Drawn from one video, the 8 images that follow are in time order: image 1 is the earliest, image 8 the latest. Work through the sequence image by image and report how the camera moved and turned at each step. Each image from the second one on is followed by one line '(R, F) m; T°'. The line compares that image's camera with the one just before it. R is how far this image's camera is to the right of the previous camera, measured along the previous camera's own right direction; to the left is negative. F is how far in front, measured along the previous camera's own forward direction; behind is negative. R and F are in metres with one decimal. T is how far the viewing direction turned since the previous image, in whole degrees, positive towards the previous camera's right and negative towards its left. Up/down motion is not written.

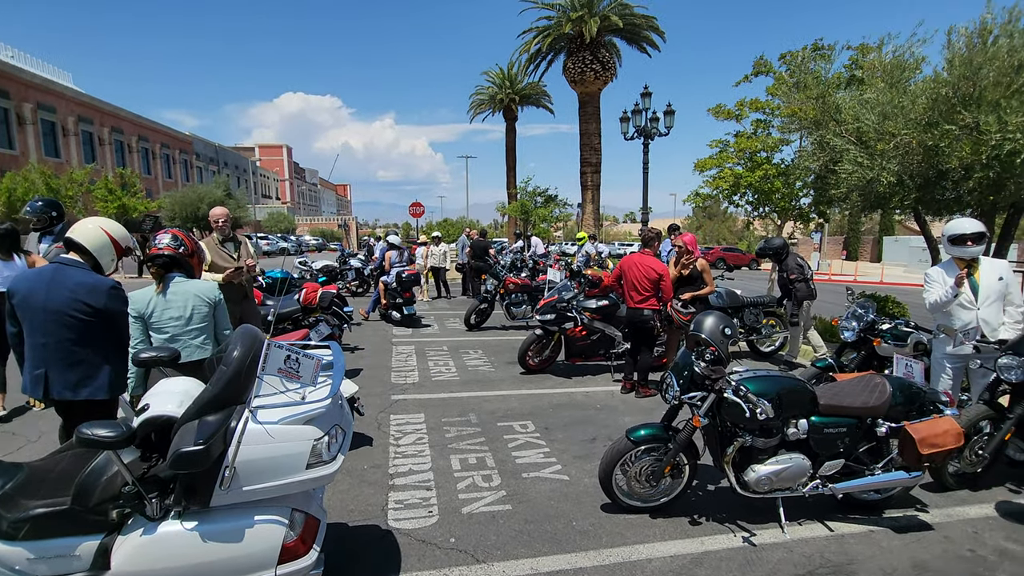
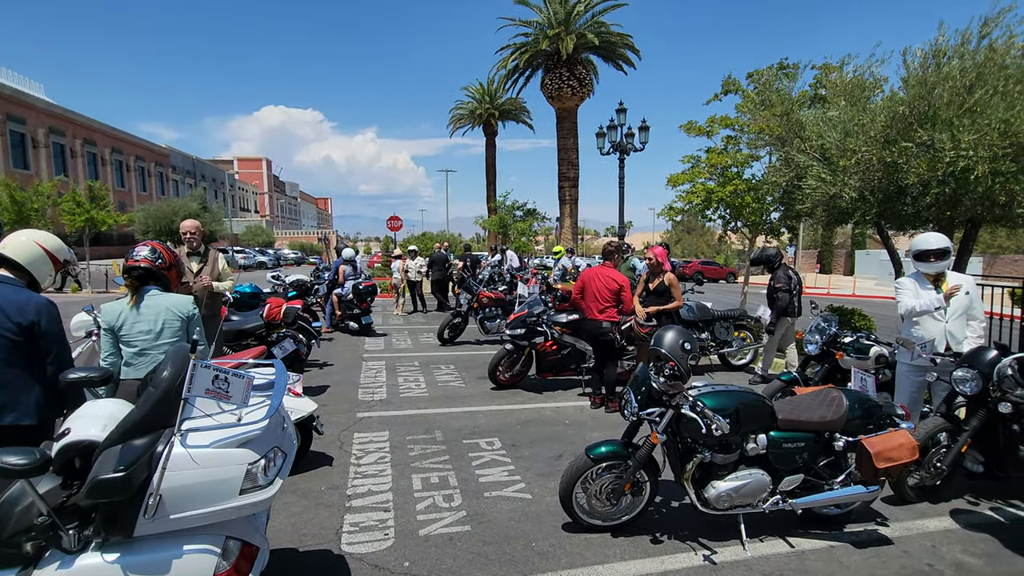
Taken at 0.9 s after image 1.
(+0.2, +0.1) m; +2°
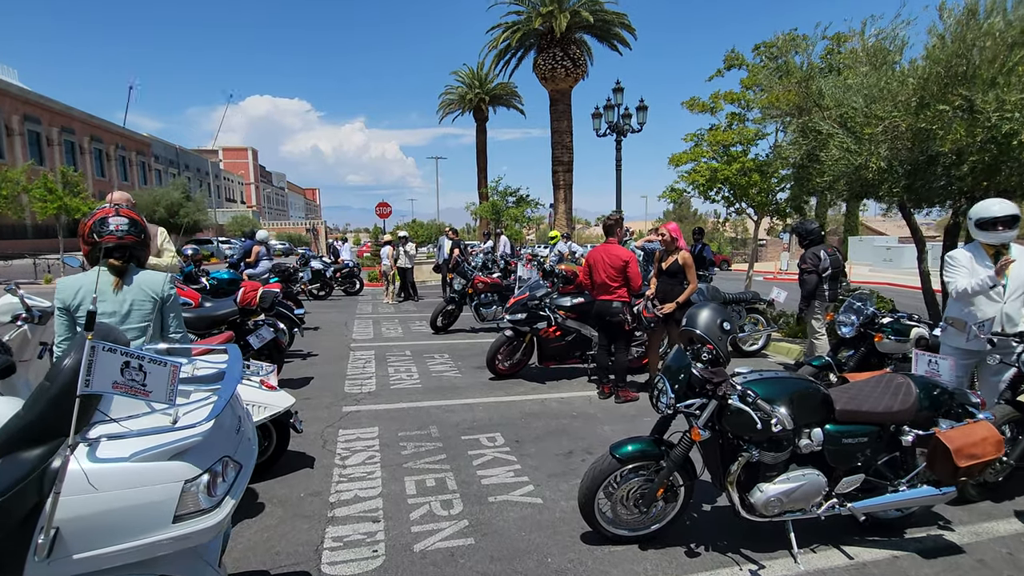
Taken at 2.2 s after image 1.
(-0.1, +0.6) m; +1°
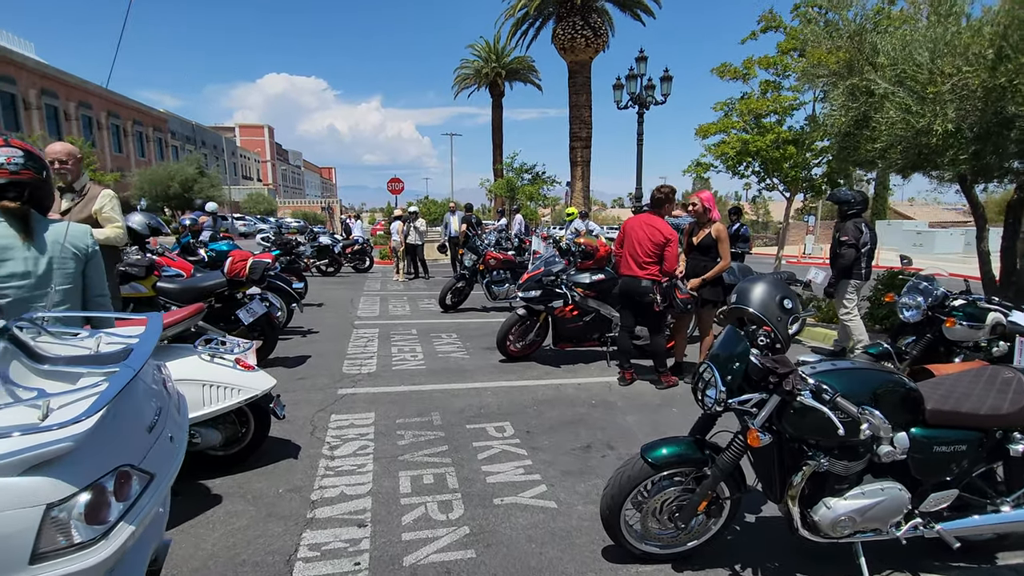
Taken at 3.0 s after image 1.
(0.0, +0.6) m; -2°
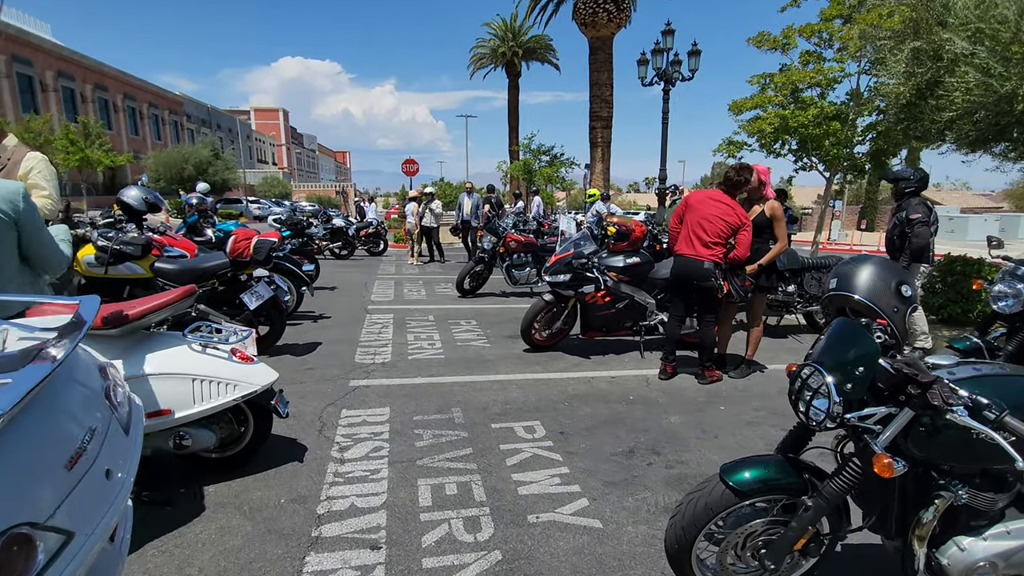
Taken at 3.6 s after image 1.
(-0.1, +0.5) m; -1°
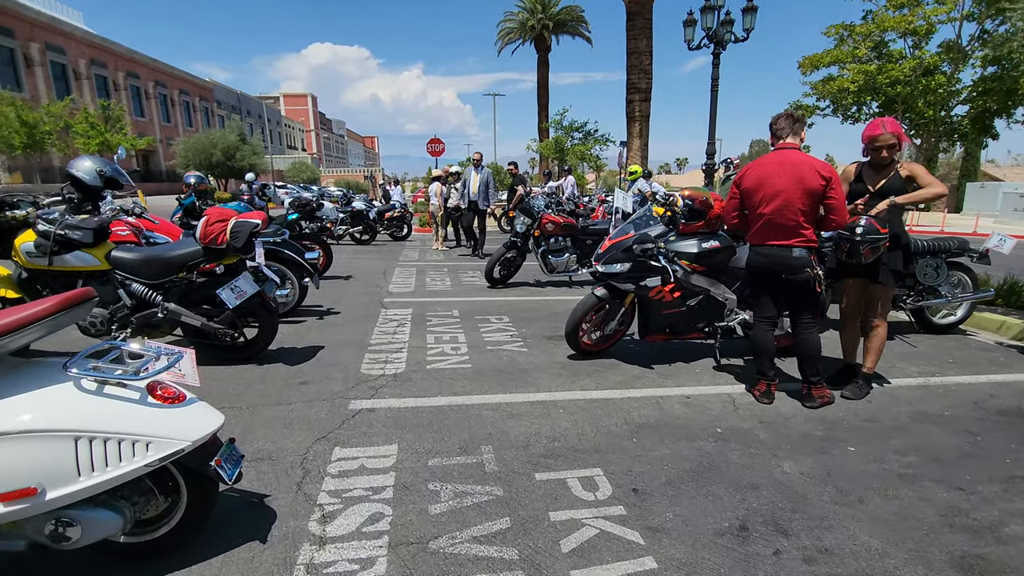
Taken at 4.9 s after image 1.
(-0.1, +1.2) m; -3°
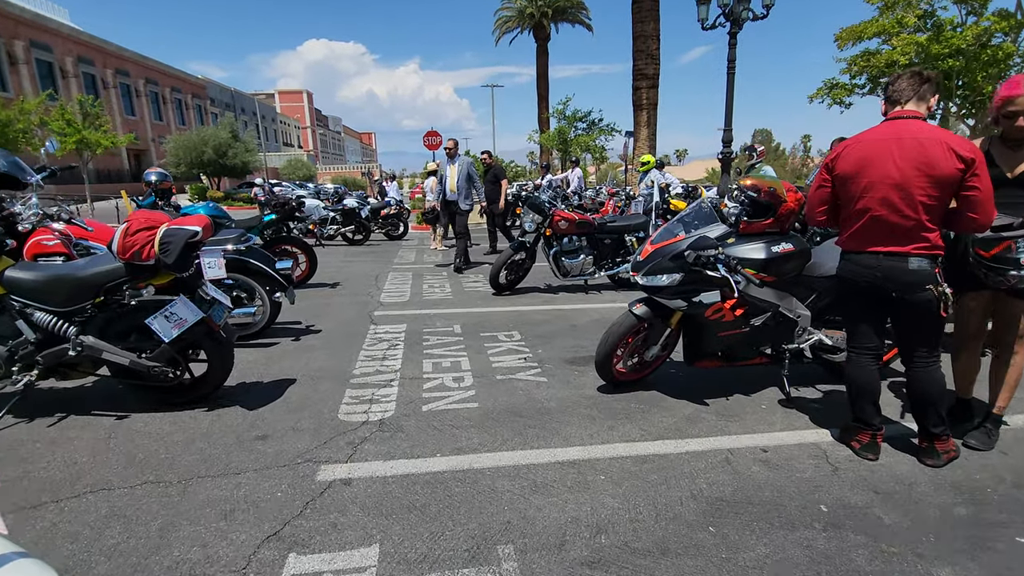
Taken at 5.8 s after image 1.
(-0.1, +1.0) m; 0°
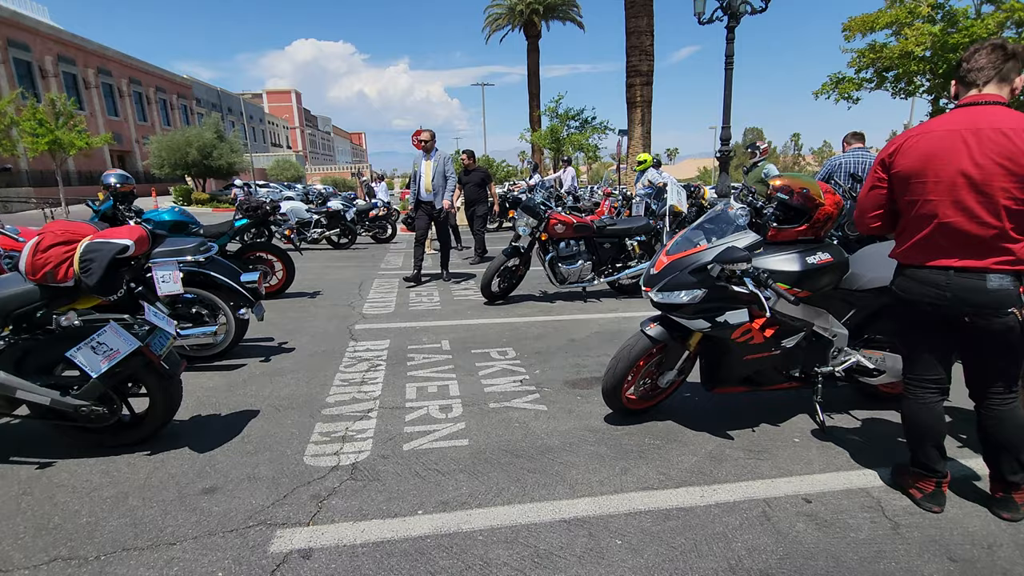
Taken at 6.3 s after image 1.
(0.0, +0.5) m; +1°
